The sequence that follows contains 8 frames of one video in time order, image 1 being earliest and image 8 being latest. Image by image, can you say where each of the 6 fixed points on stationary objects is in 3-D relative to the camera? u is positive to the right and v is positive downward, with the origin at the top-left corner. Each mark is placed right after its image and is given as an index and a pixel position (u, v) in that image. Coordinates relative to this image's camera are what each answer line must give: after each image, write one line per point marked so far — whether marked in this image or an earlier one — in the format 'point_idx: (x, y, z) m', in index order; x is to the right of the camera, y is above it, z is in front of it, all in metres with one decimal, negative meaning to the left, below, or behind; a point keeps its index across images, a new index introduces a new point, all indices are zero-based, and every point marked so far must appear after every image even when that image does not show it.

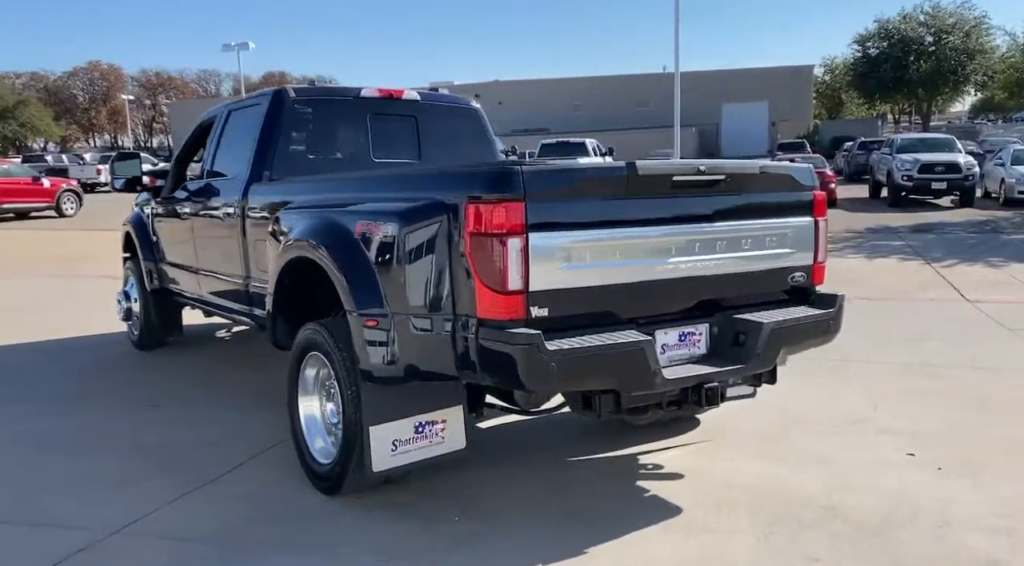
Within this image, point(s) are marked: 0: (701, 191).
0: (+0.8, +0.4, +3.4) m
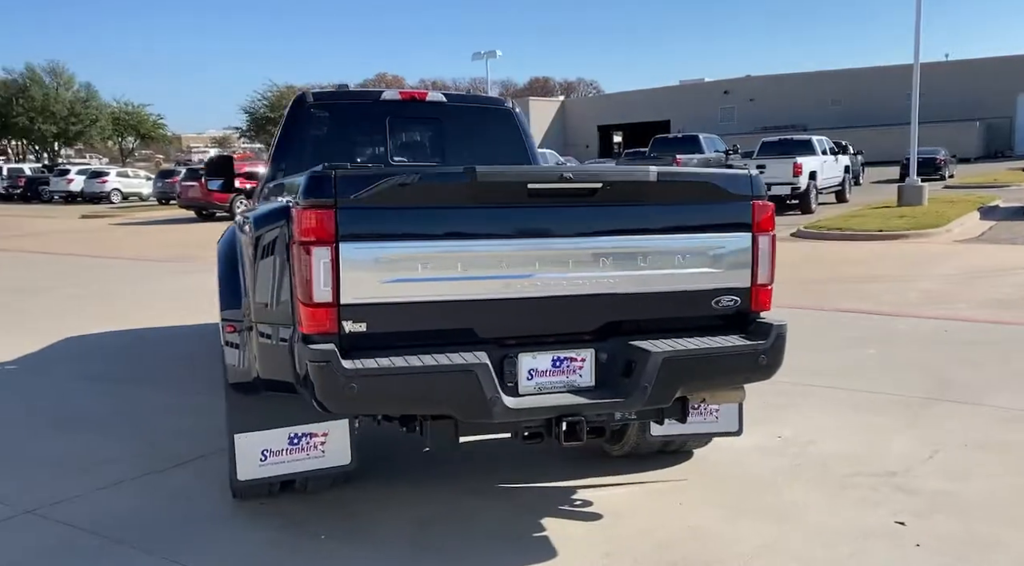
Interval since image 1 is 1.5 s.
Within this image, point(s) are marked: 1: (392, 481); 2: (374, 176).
0: (+0.2, +0.3, +3.0) m
1: (-0.6, -1.0, +4.1) m
2: (-0.5, +0.4, +2.8) m
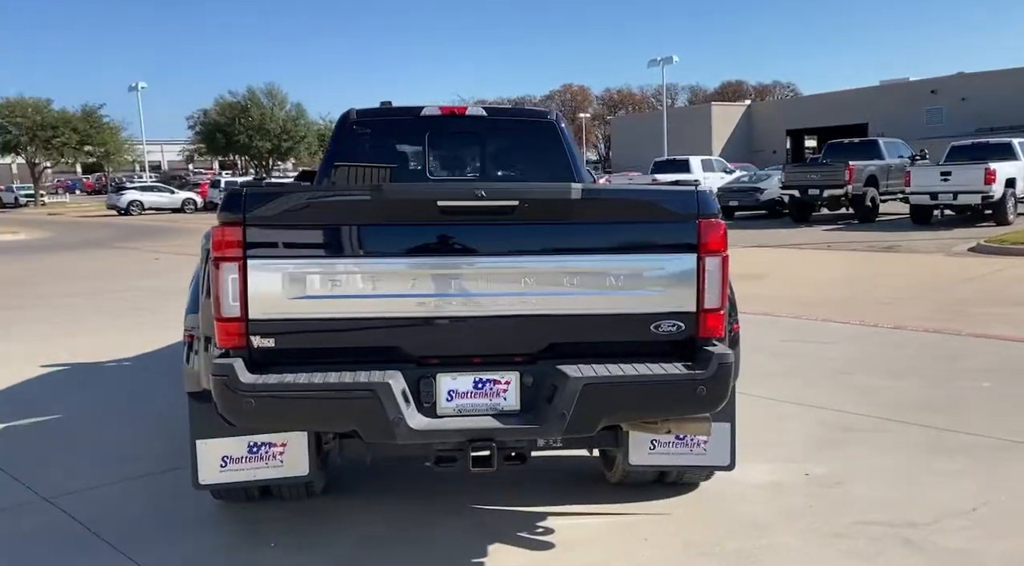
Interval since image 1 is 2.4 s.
0: (-0.1, +0.2, +2.9) m
1: (-0.7, -1.1, +4.1) m
2: (-0.9, +0.3, +2.8) m
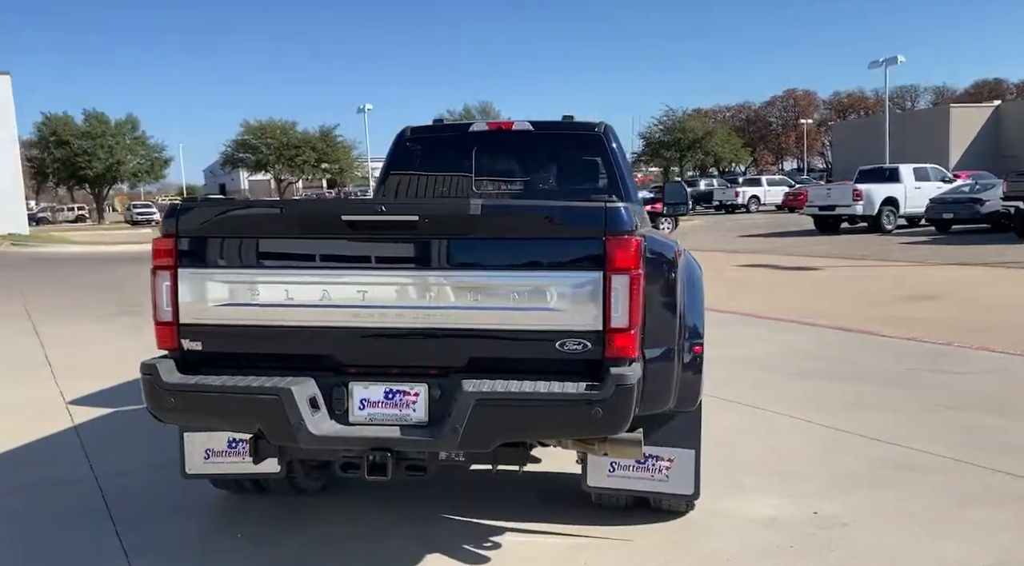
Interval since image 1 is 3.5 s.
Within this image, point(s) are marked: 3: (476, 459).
0: (-0.4, +0.2, +3.0) m
1: (-0.8, -1.2, +4.3) m
2: (-1.2, +0.3, +3.1) m
3: (-0.1, -0.7, +3.0) m
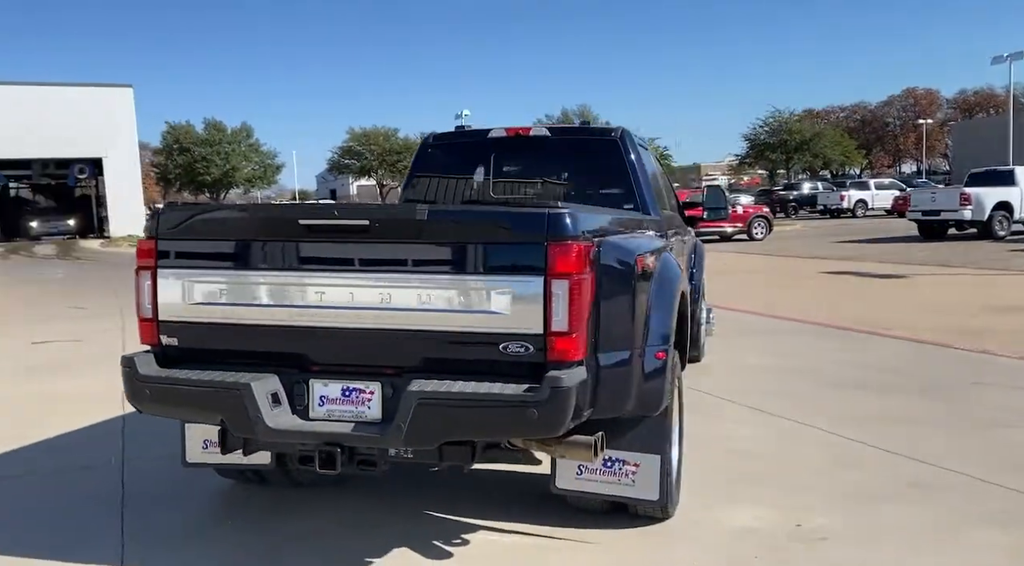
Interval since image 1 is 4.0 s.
0: (-0.6, +0.2, +3.1) m
1: (-0.9, -1.2, +4.5) m
2: (-1.4, +0.3, +3.3) m
3: (-0.3, -0.7, +3.0) m
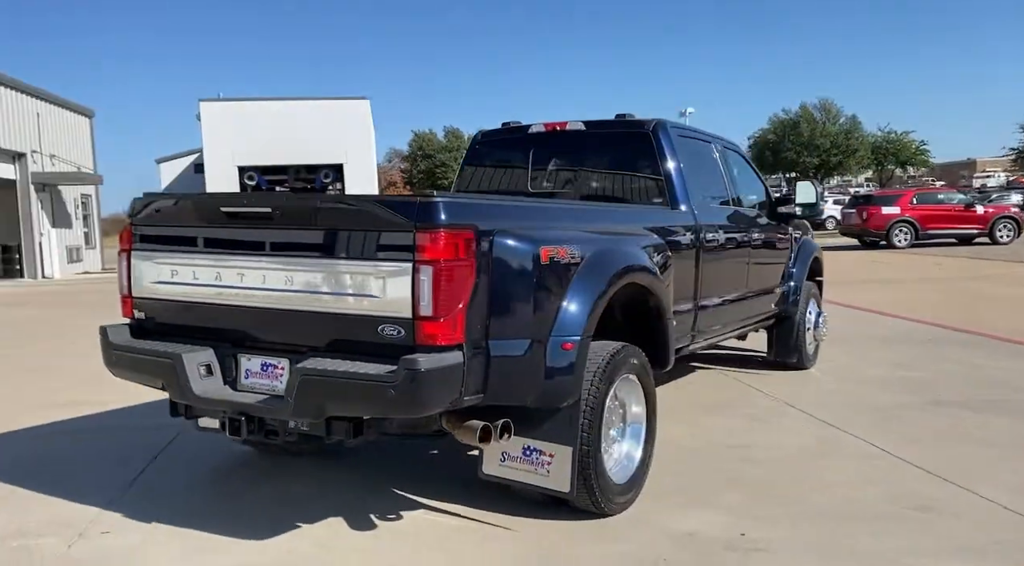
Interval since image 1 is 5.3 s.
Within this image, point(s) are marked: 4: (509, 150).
0: (-1.1, +0.3, +3.4) m
1: (-1.0, -1.1, +4.8) m
2: (-1.8, +0.4, +3.8) m
3: (-0.8, -0.6, +3.3) m
4: (0.0, +1.1, +6.4) m
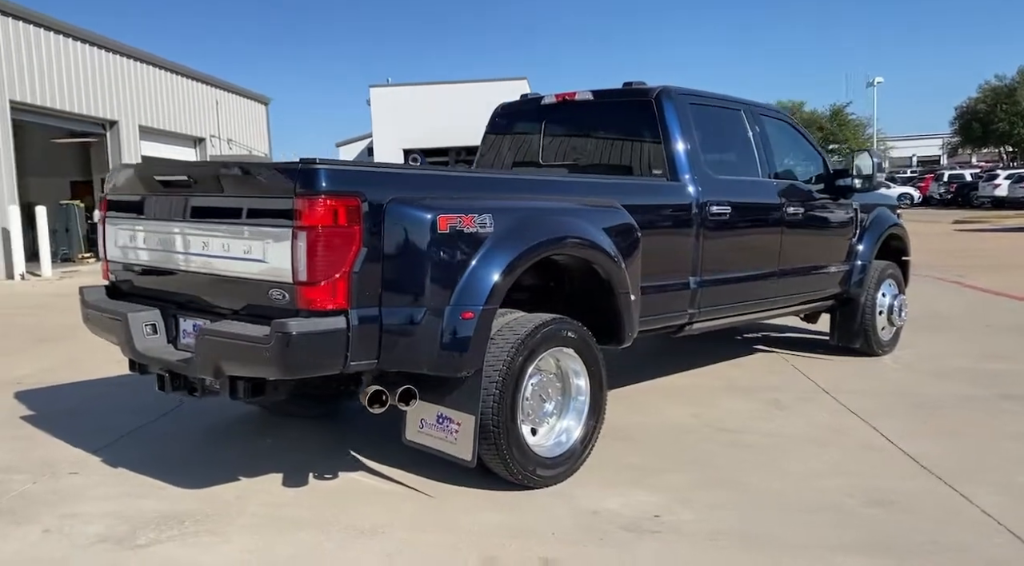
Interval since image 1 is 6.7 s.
0: (-1.5, +0.4, +3.6) m
1: (-1.2, -0.9, +5.0) m
2: (-2.1, +0.6, +4.1) m
3: (-1.3, -0.5, +3.5) m
4: (+0.1, +1.3, +6.3) m
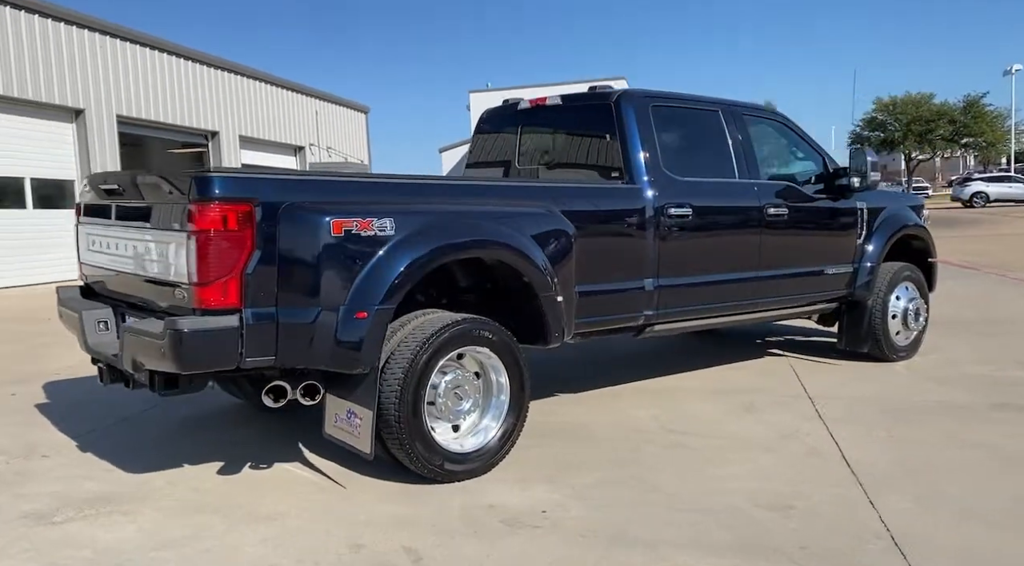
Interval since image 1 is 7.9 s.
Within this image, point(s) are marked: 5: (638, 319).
0: (-2.0, +0.4, +3.9) m
1: (-1.5, -0.9, +5.2) m
2: (-2.5, +0.6, +4.5) m
3: (-1.8, -0.5, +3.8) m
4: (0.0, +1.3, +6.4) m
5: (+0.9, -0.3, +5.3) m
